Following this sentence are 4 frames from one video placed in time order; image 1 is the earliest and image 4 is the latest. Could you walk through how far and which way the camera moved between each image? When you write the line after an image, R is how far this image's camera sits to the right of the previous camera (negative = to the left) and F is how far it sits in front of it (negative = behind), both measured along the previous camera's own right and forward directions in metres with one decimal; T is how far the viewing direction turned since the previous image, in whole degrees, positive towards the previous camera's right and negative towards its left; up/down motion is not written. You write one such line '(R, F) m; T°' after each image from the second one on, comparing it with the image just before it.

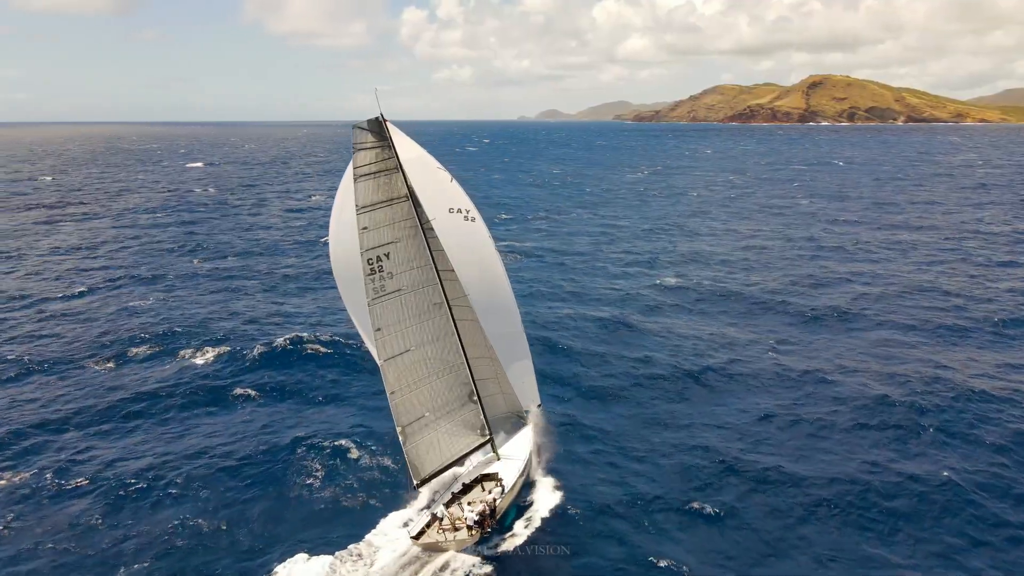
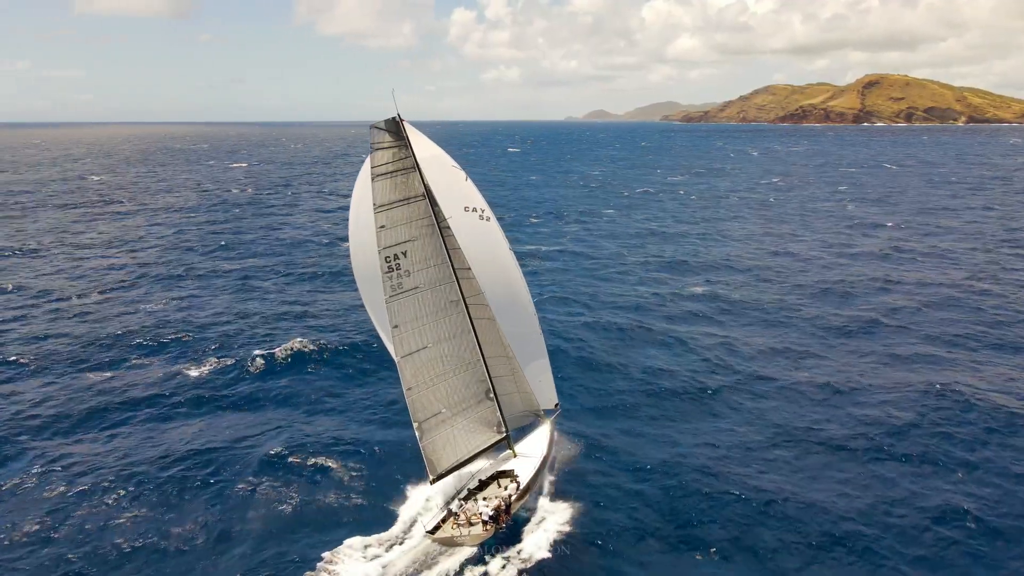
(+0.8, -0.2) m; -3°
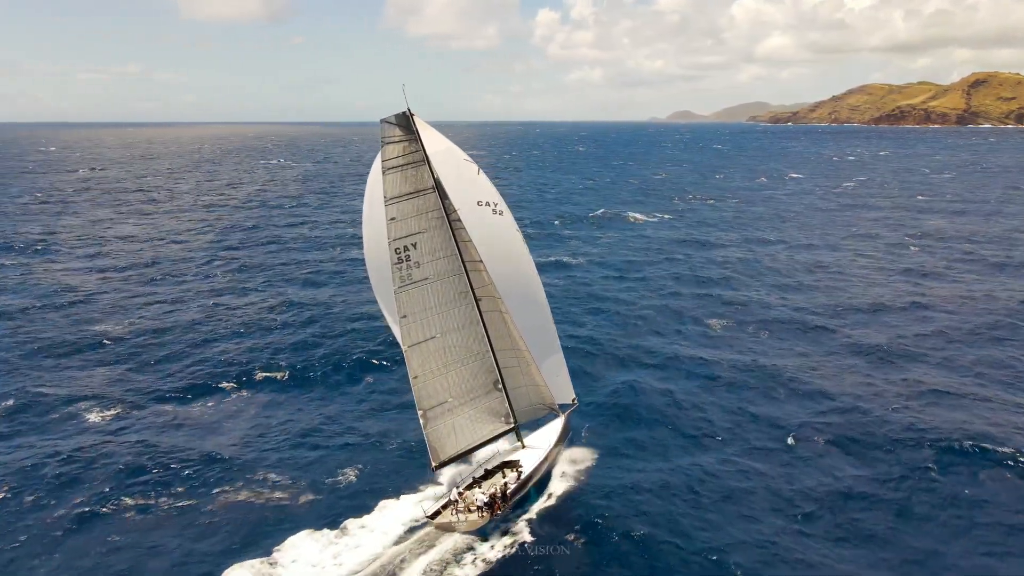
(+1.9, -0.2) m; -6°
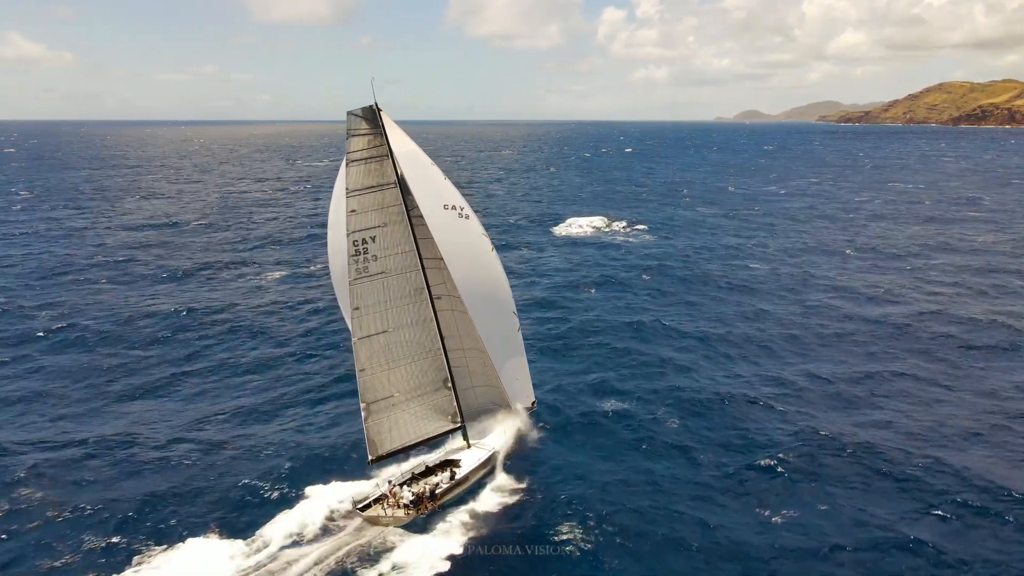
(+2.9, -0.2) m; -5°
